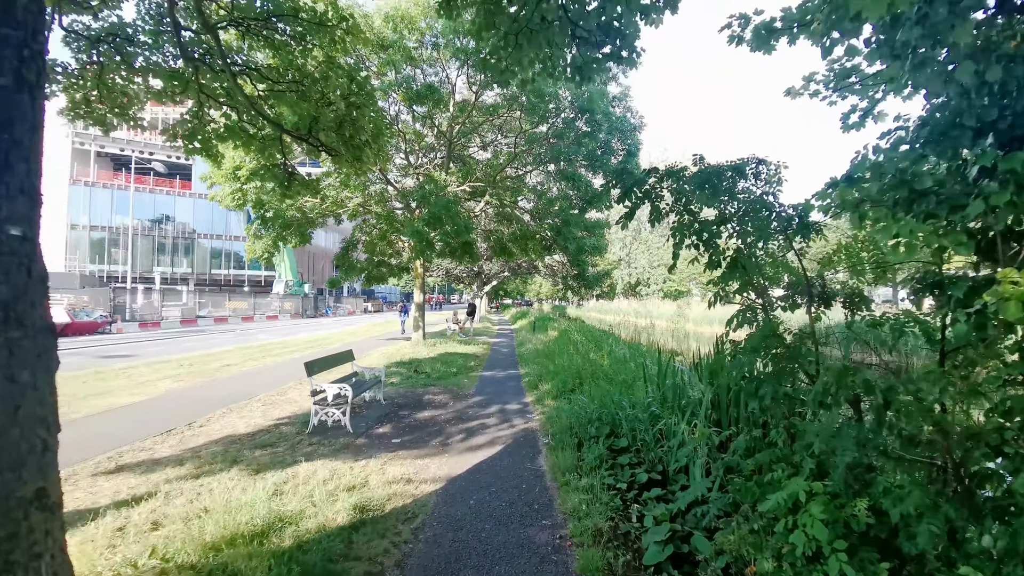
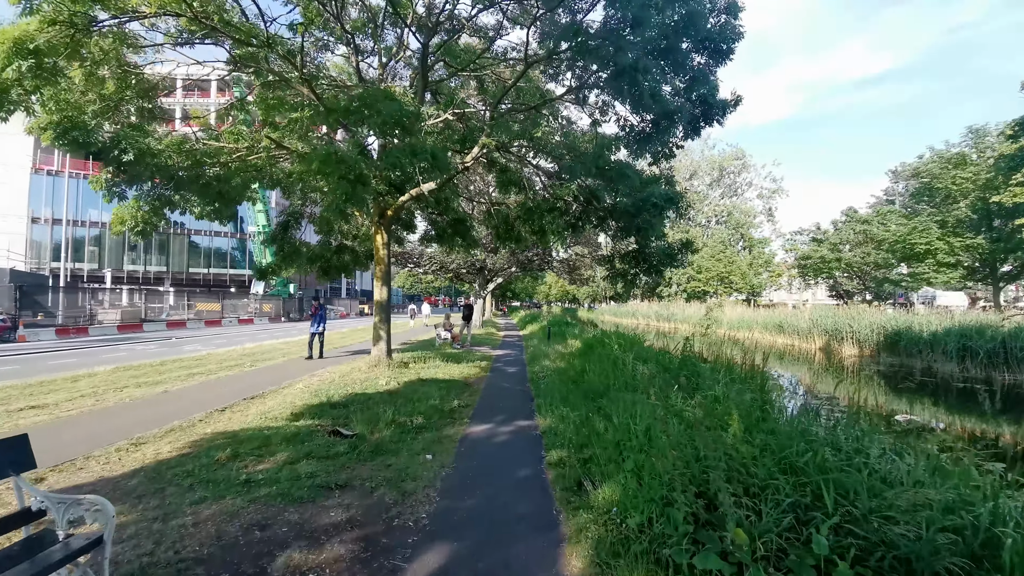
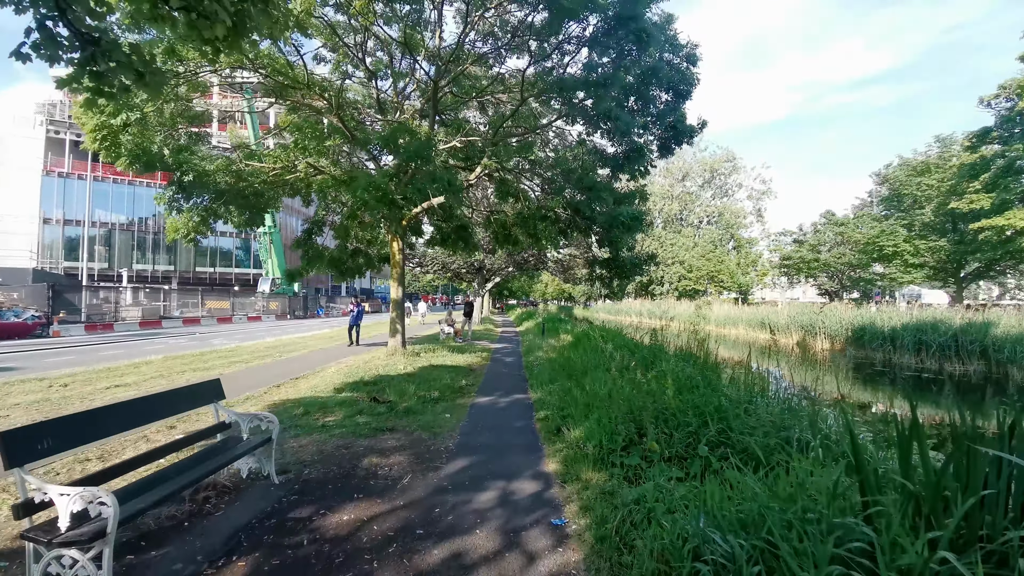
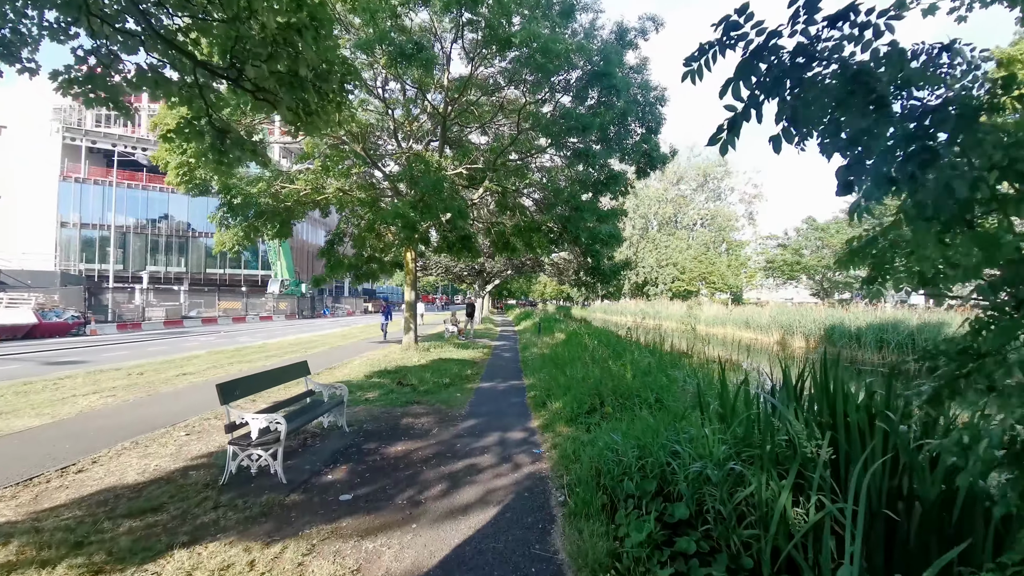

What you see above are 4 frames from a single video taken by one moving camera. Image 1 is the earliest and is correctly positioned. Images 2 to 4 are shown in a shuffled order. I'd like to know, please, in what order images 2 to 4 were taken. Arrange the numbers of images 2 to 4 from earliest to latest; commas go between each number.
4, 3, 2
